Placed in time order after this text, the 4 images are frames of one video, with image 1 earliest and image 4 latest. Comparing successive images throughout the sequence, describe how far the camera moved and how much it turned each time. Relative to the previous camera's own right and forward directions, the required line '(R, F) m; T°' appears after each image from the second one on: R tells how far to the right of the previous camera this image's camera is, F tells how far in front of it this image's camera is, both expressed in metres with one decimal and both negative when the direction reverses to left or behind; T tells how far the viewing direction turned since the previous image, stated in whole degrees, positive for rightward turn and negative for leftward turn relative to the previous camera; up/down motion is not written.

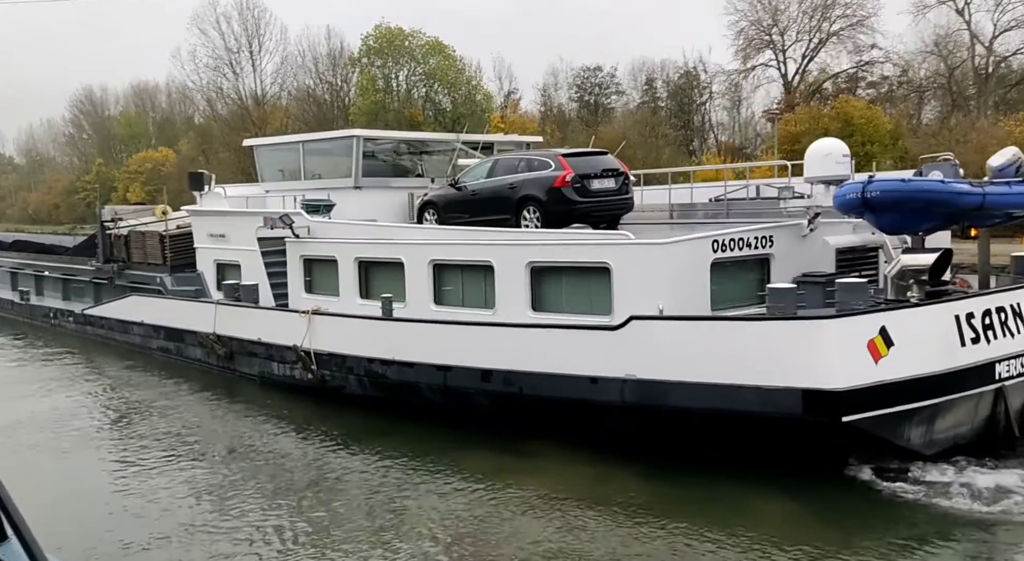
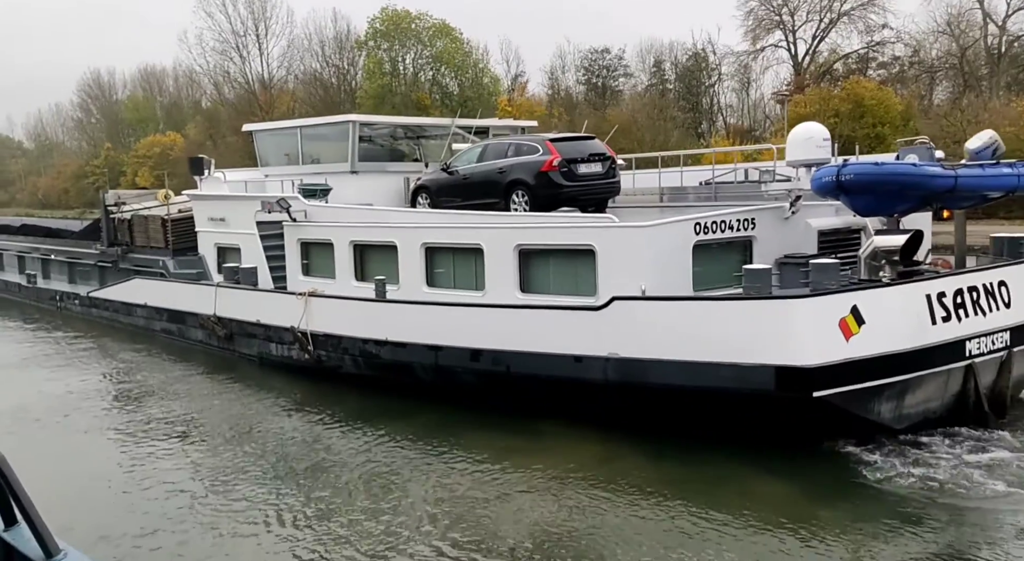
(+0.2, -0.2) m; 0°
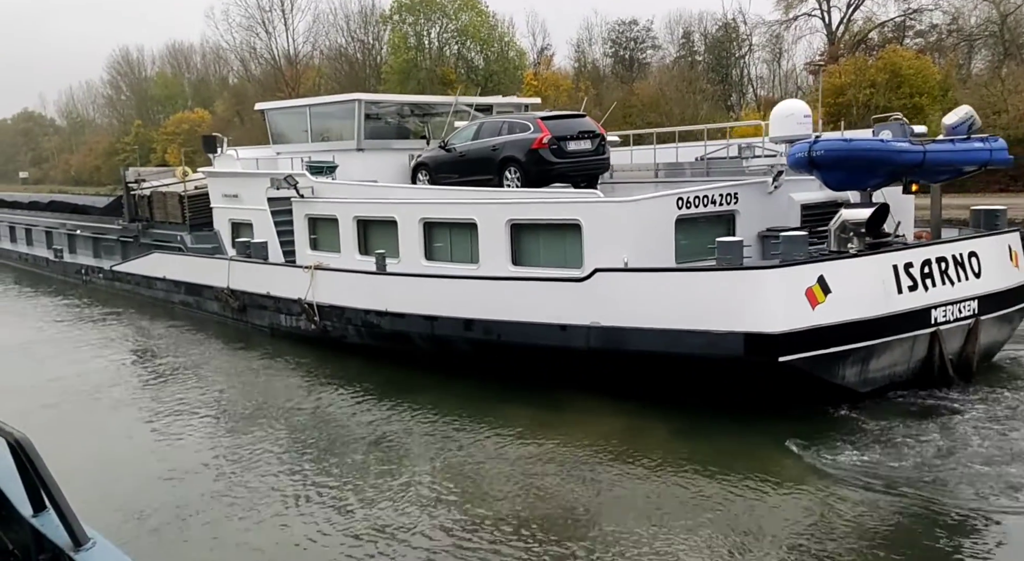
(+0.3, -0.4) m; -2°
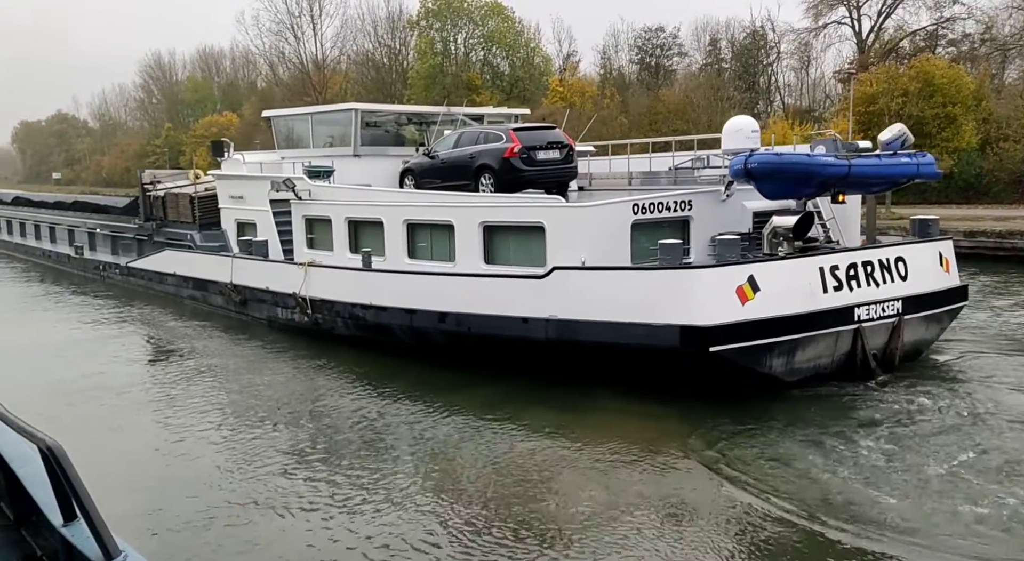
(+0.5, -0.7) m; -1°
